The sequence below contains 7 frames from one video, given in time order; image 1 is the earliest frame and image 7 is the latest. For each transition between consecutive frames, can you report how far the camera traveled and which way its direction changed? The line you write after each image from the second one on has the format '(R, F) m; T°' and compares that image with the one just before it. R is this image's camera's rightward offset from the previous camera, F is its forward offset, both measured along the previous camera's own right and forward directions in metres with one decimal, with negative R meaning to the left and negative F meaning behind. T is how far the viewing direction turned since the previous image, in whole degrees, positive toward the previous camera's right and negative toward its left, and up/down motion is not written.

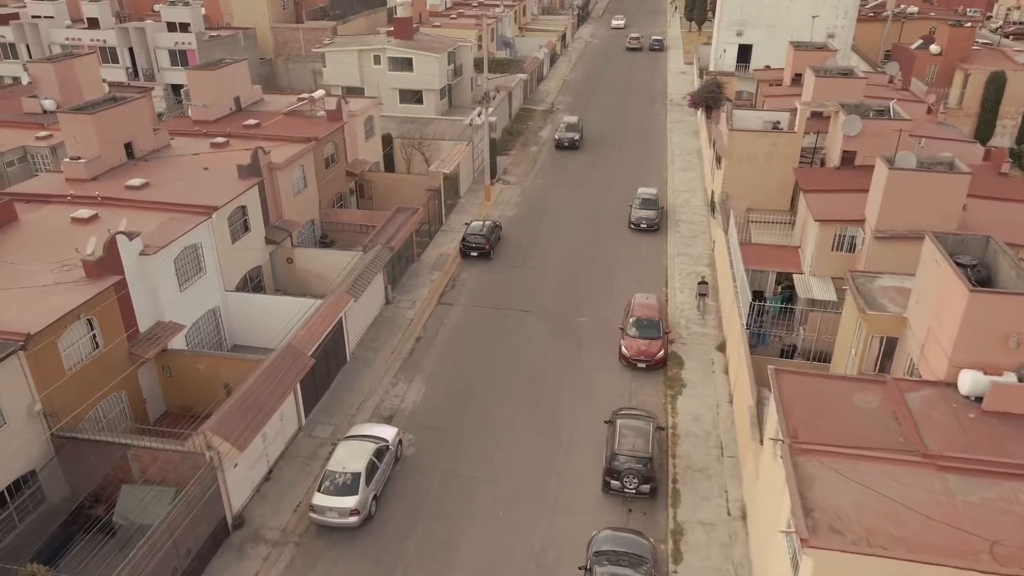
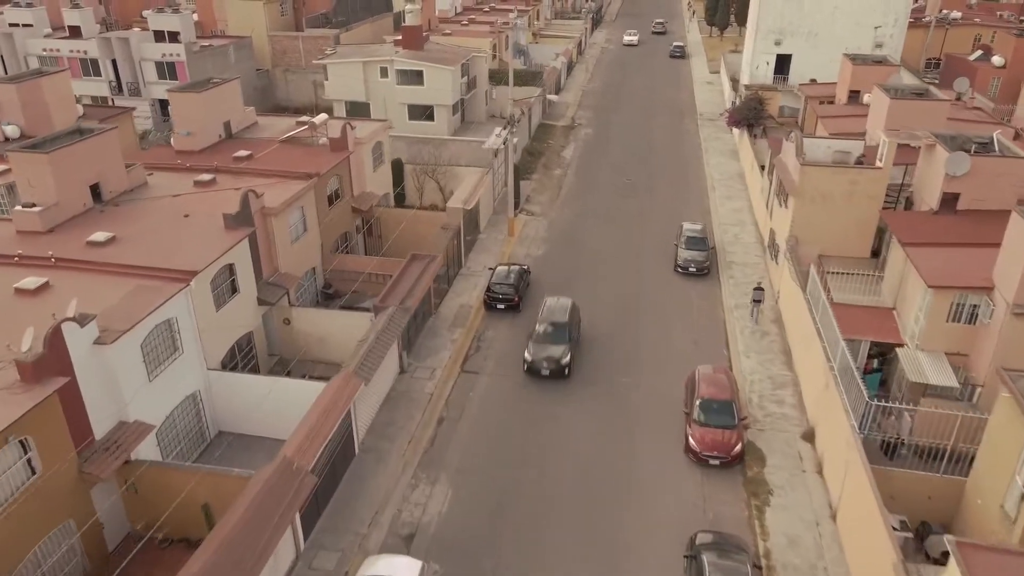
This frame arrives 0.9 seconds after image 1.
(-1.1, +4.1) m; 0°
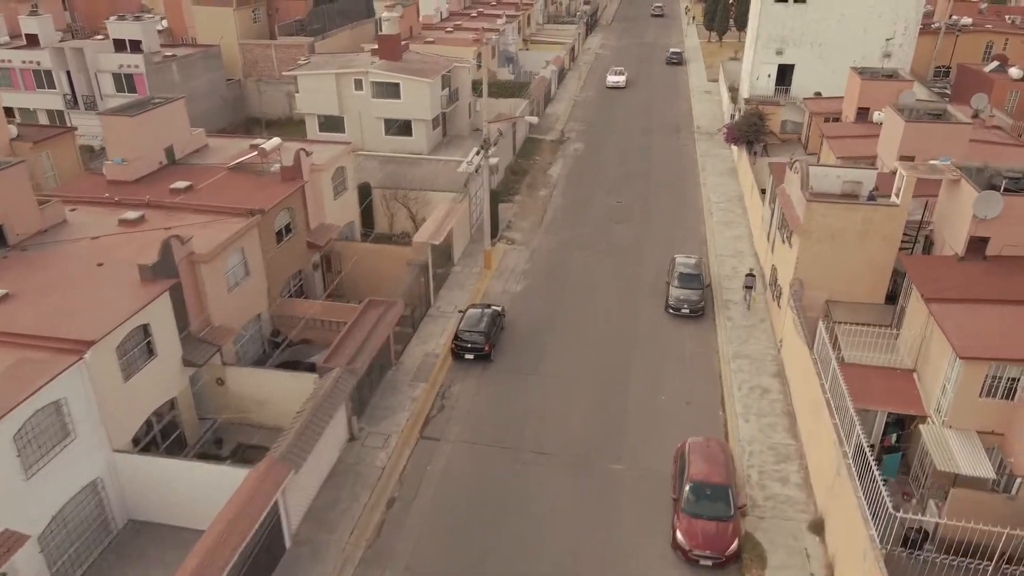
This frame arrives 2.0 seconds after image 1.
(+1.0, +2.8) m; 0°
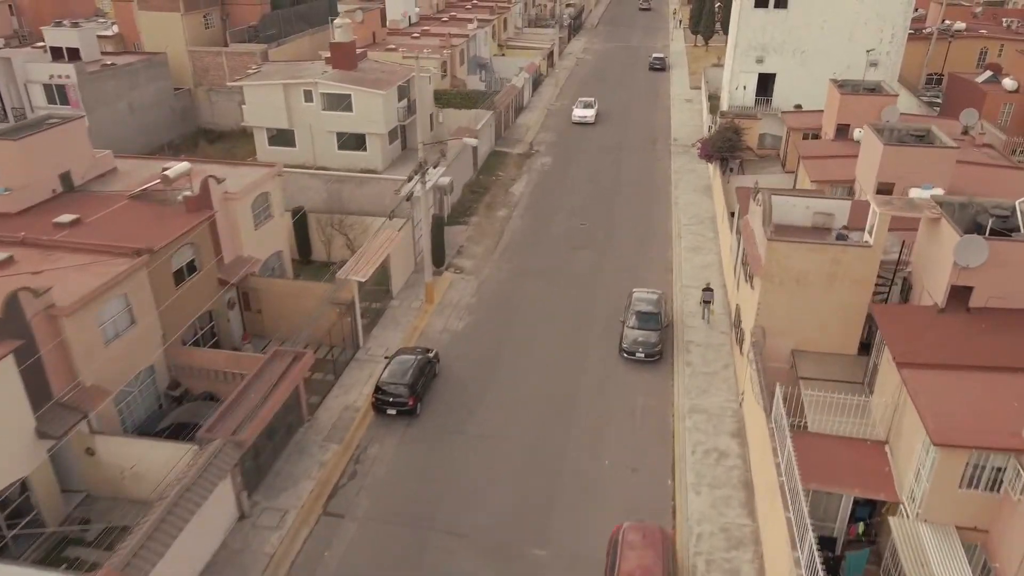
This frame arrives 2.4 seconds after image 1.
(+2.1, +2.6) m; 0°
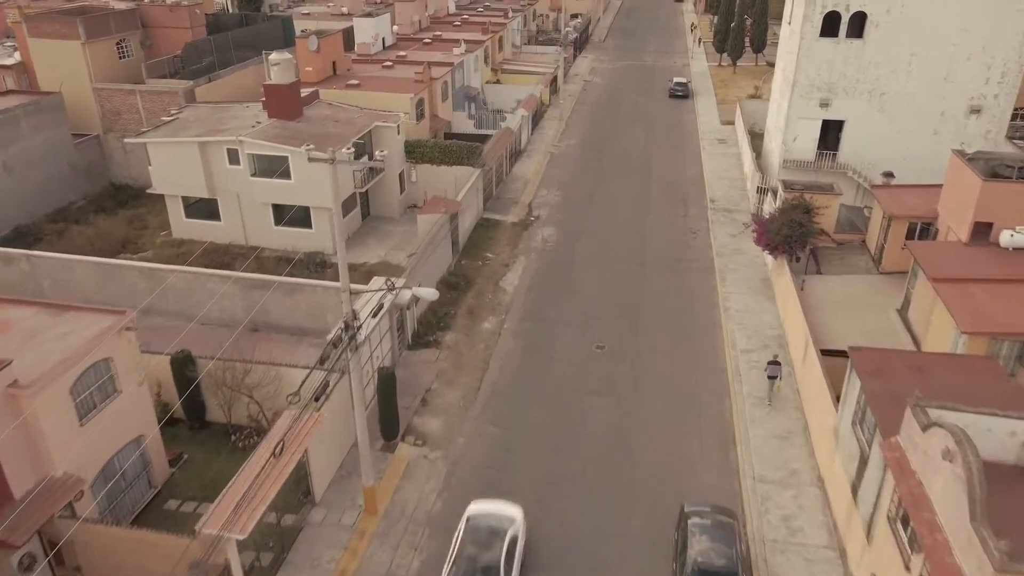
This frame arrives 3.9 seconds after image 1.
(+0.4, +9.5) m; 0°
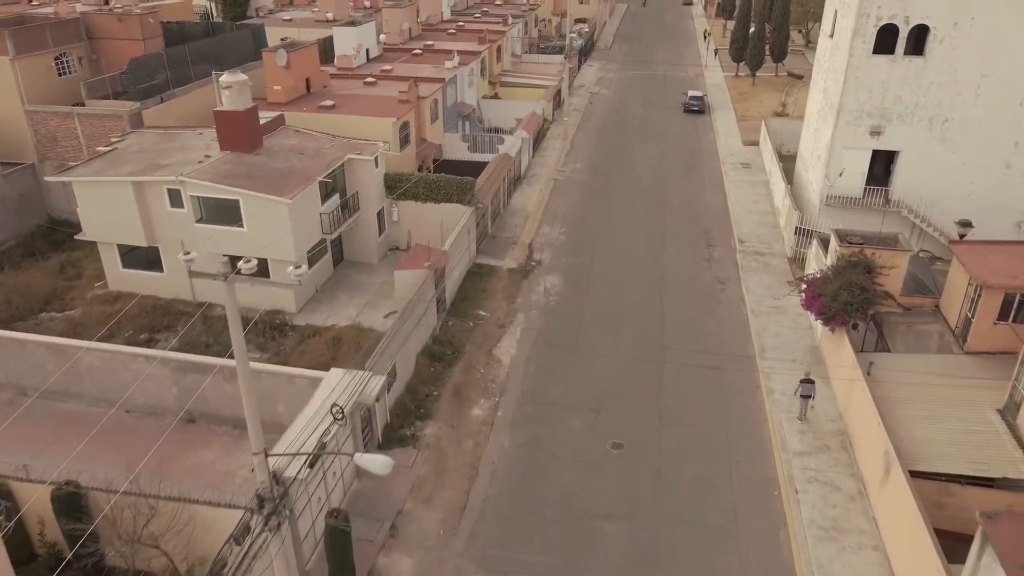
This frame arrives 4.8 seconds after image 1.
(+0.2, +4.8) m; 0°
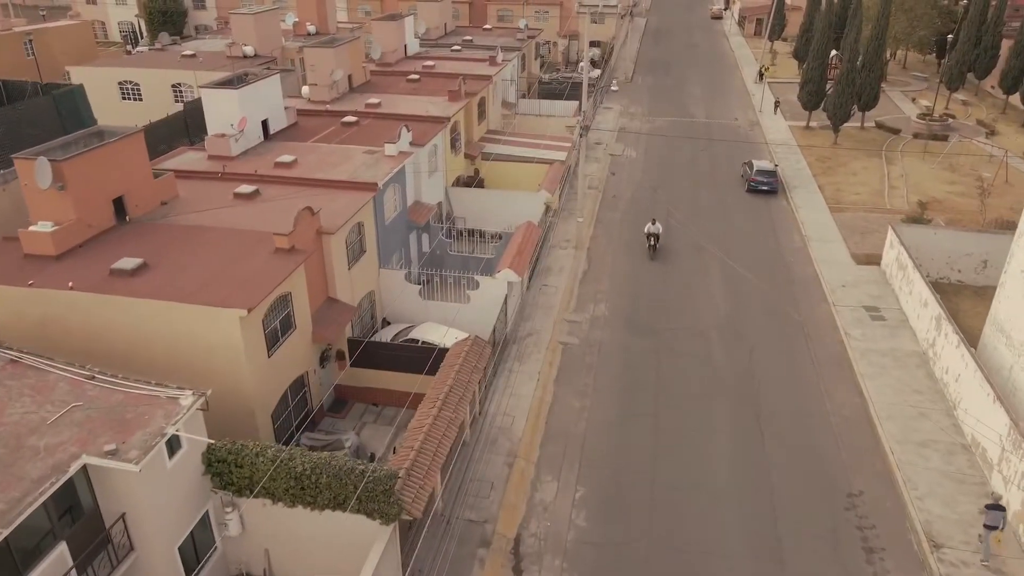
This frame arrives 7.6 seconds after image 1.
(+0.7, +15.3) m; 0°
